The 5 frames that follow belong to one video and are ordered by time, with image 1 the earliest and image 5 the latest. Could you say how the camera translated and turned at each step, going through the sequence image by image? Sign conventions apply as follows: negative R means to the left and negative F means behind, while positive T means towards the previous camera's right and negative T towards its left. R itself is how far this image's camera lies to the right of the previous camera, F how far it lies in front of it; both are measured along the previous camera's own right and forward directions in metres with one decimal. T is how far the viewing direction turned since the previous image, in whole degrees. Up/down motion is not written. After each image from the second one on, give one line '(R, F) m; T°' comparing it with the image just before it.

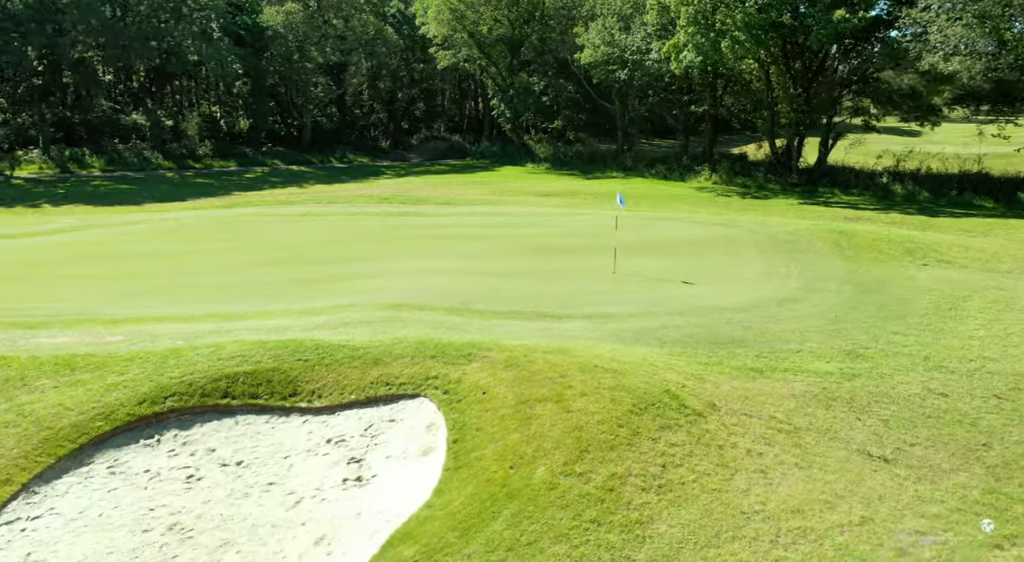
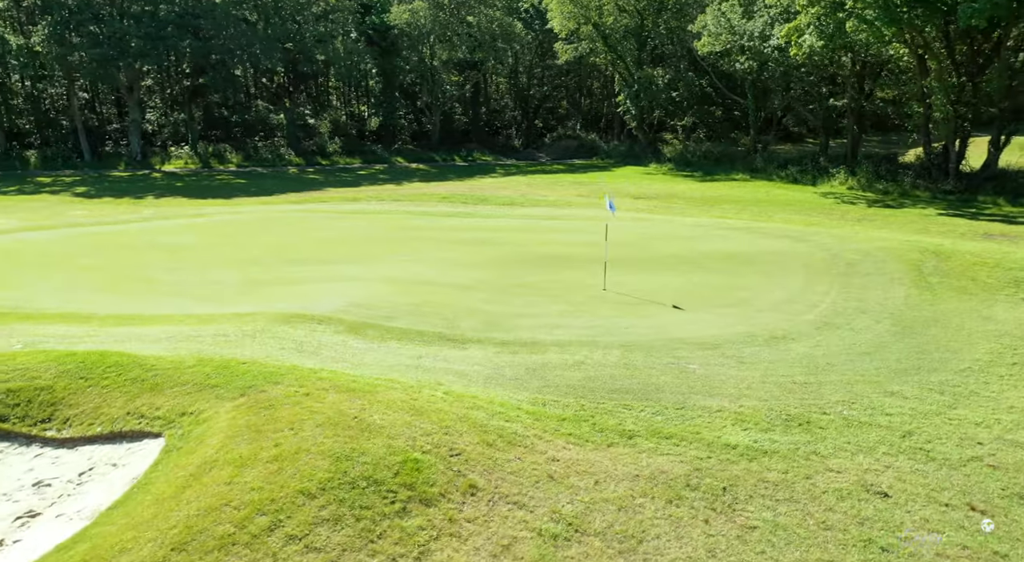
(+2.7, +1.5) m; -12°
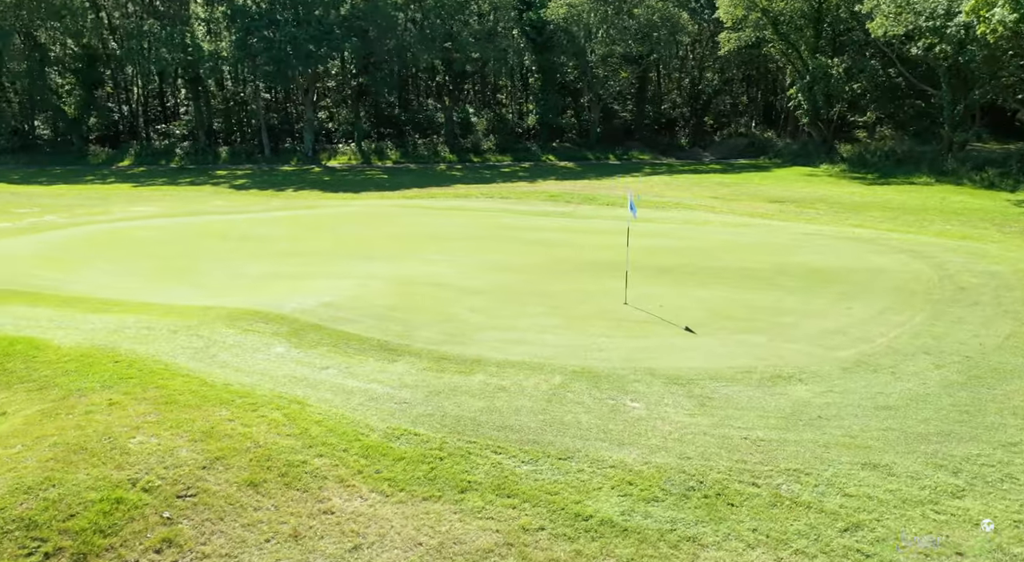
(+2.2, +1.2) m; -13°
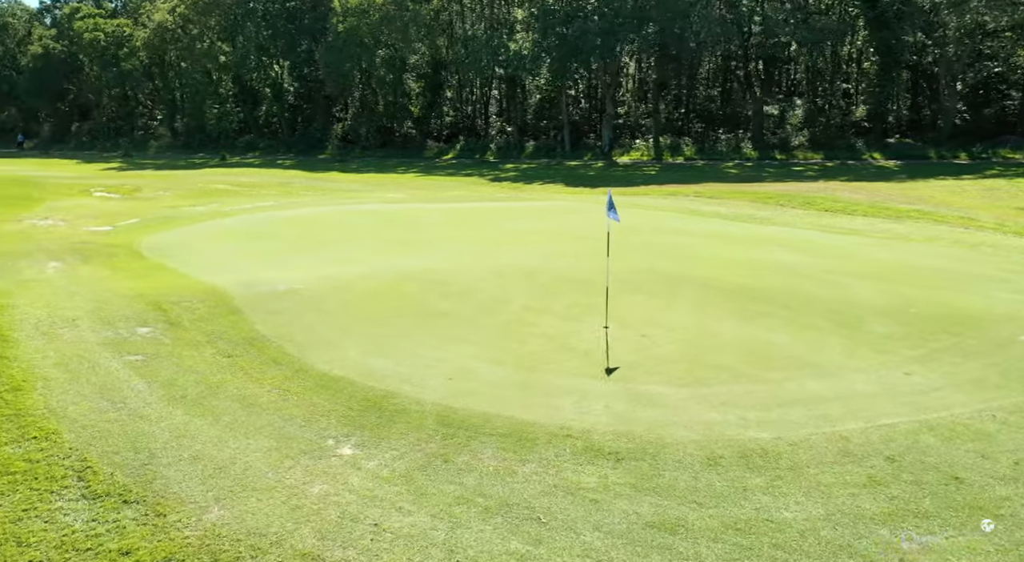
(+4.3, +2.2) m; -25°
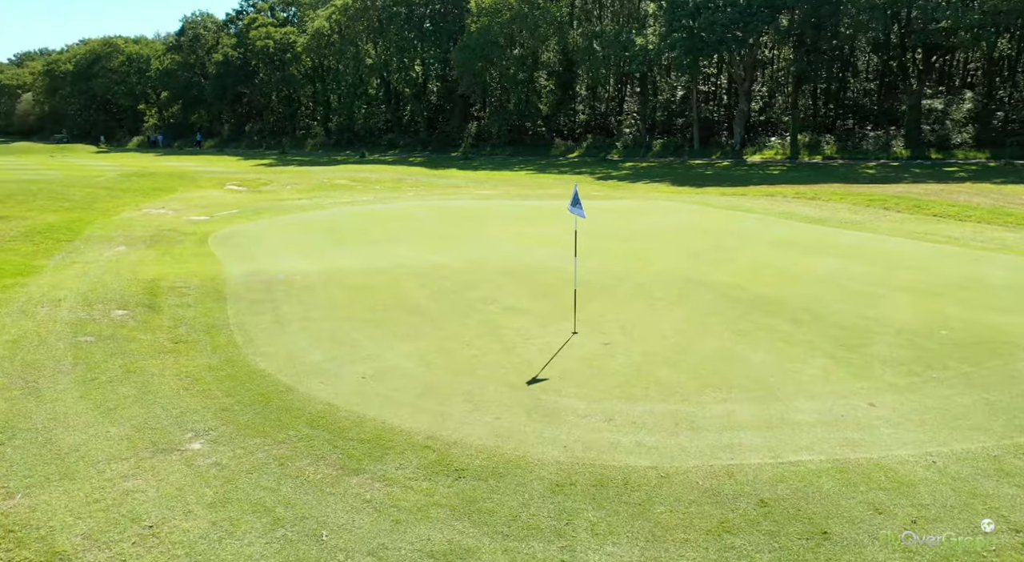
(+1.9, +0.6) m; -11°
